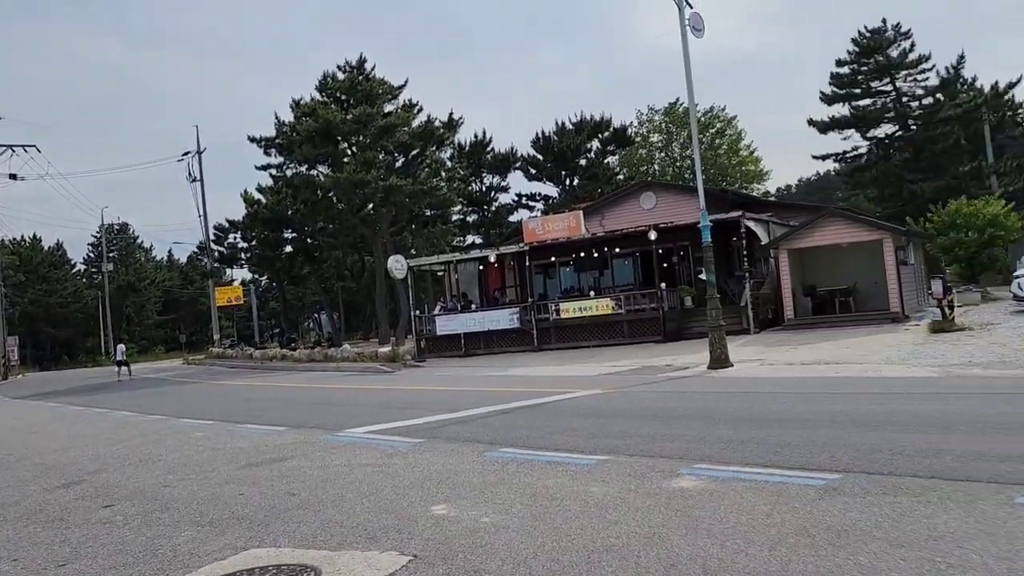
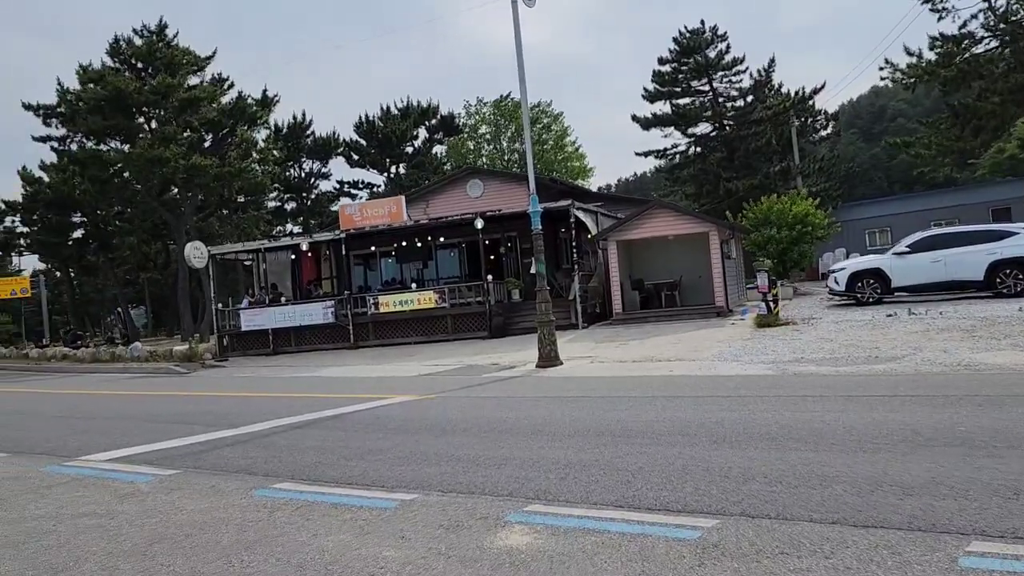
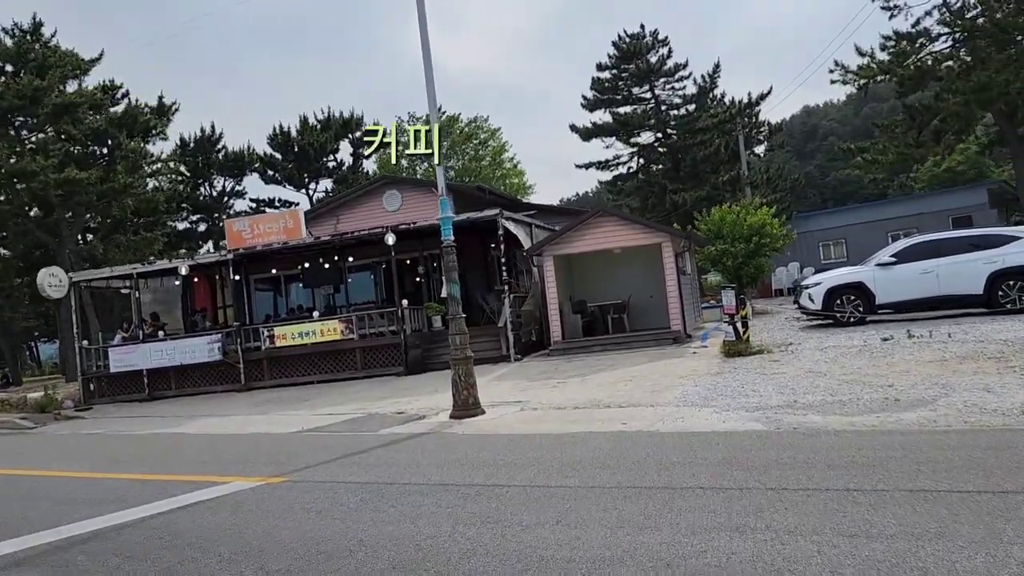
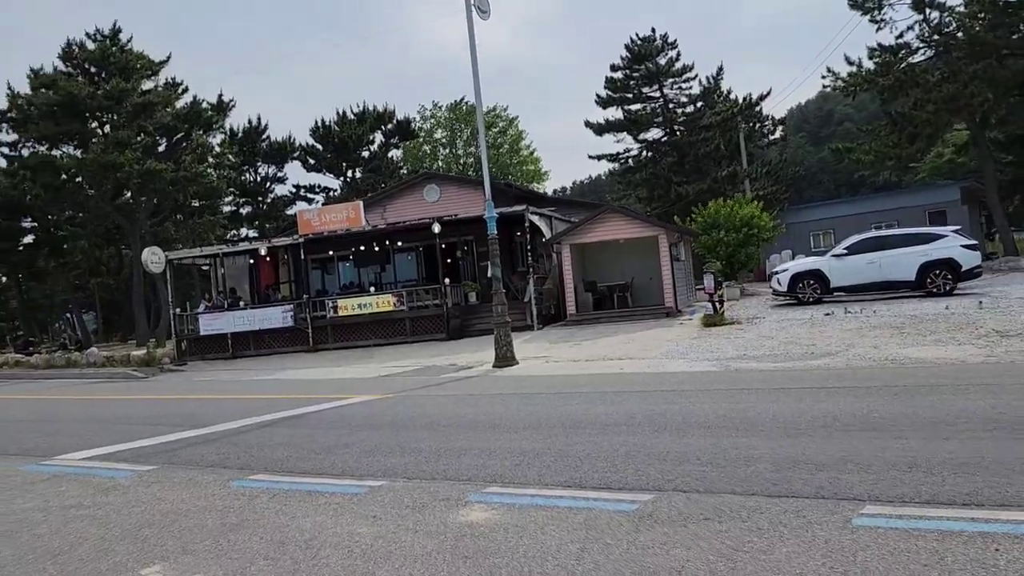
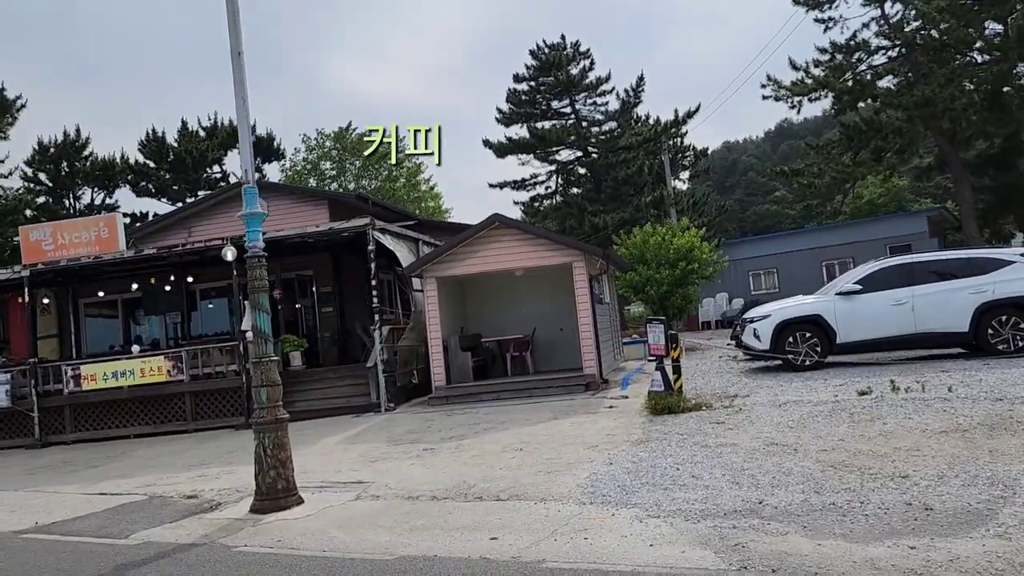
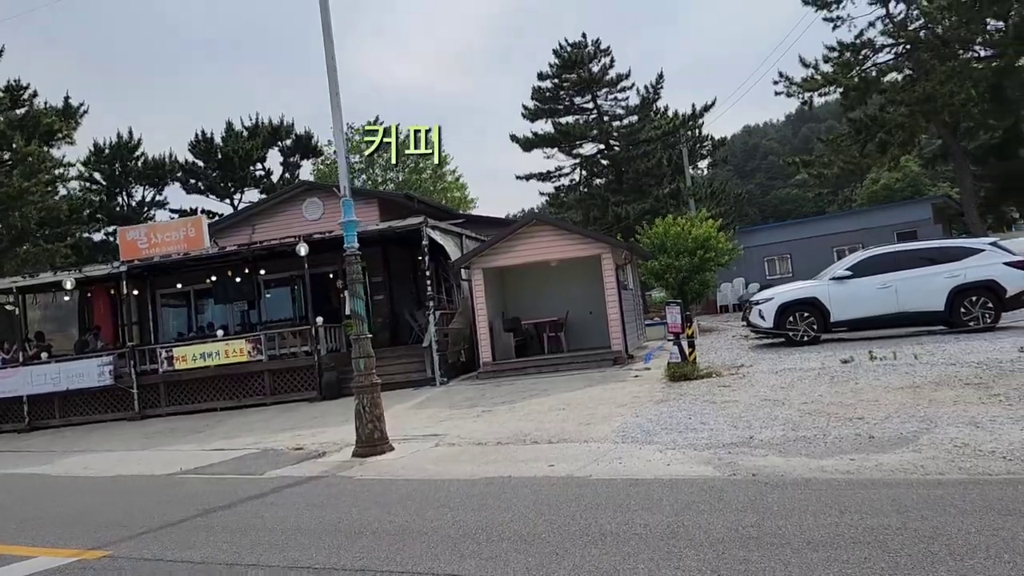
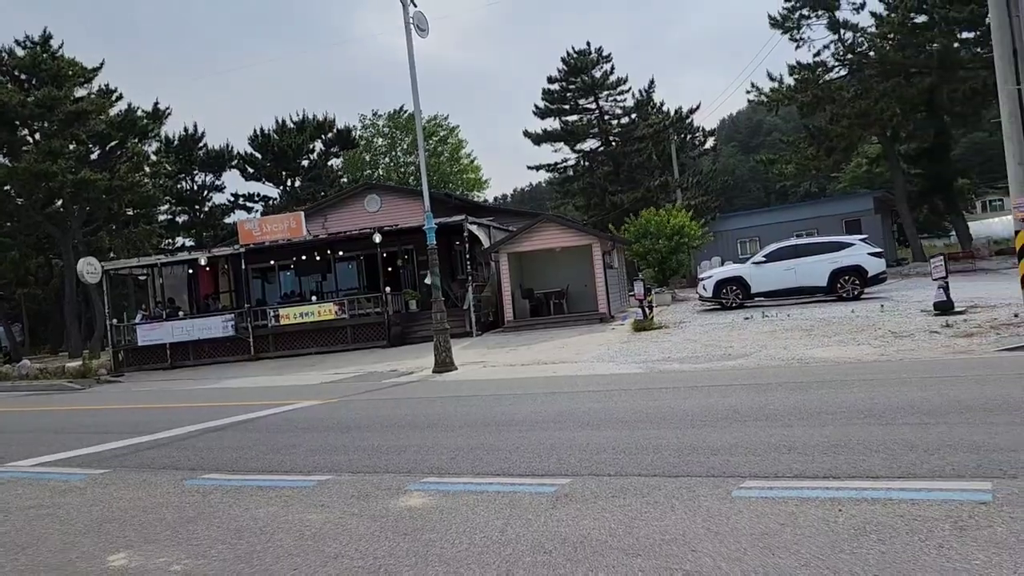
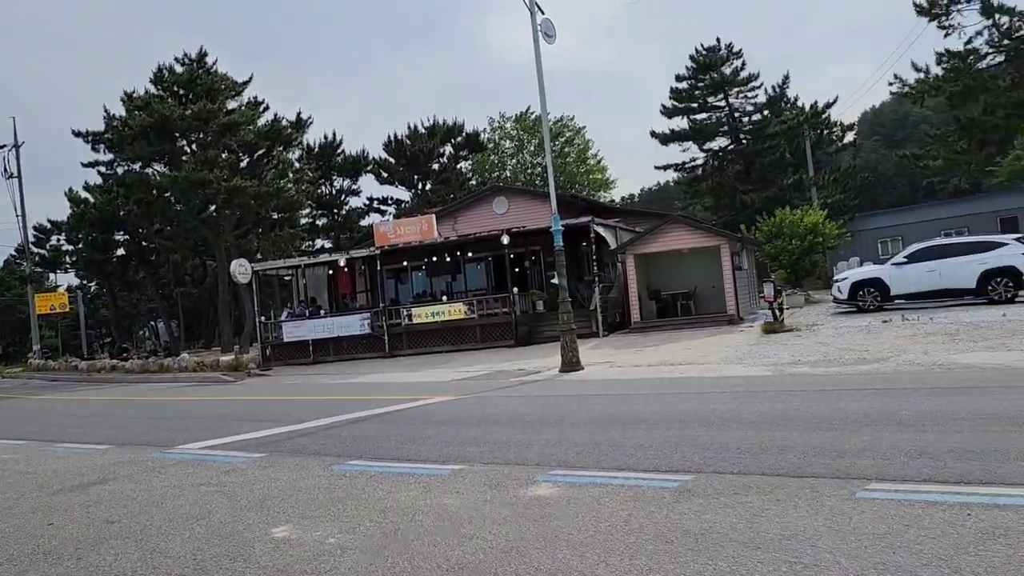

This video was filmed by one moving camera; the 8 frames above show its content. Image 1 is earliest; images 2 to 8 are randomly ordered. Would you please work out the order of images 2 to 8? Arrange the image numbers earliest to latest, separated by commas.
8, 7, 4, 2, 3, 6, 5
